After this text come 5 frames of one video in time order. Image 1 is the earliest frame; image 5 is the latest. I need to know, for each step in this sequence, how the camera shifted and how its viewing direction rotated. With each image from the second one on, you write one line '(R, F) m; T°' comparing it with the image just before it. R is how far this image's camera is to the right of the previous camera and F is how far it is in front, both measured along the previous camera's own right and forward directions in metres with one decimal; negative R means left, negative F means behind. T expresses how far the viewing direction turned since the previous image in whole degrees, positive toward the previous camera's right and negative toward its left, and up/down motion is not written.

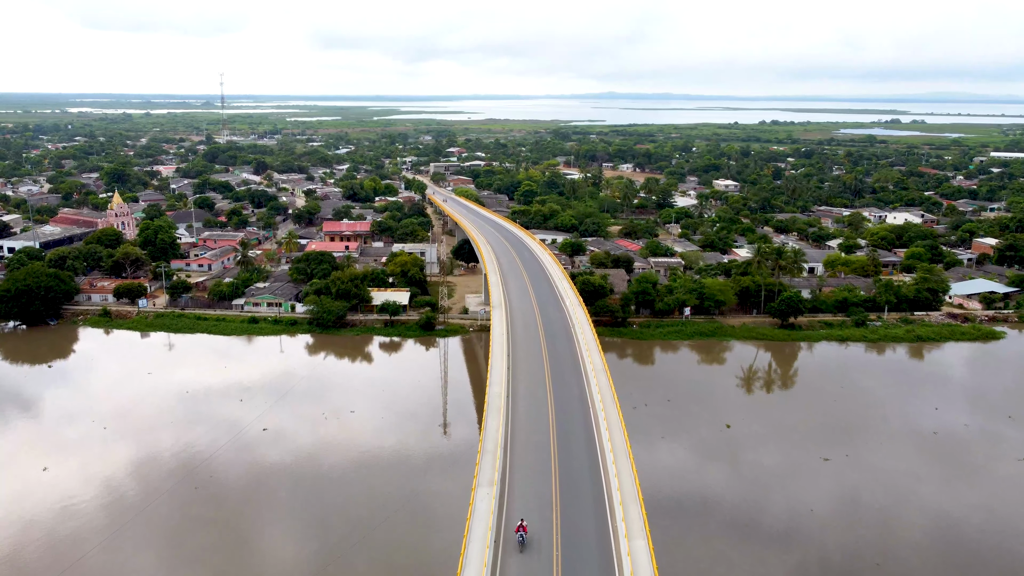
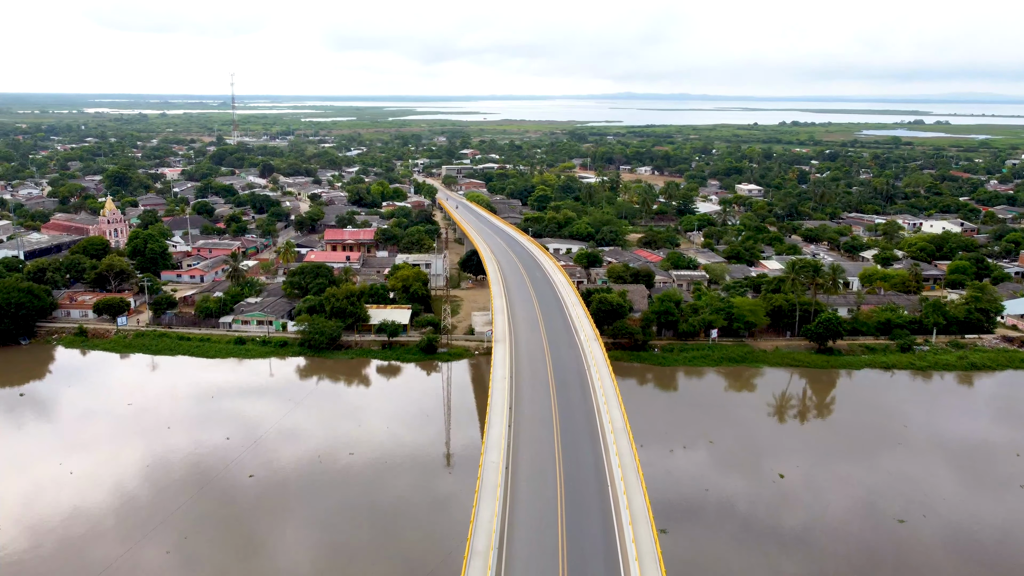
(+0.2, +2.0) m; -1°
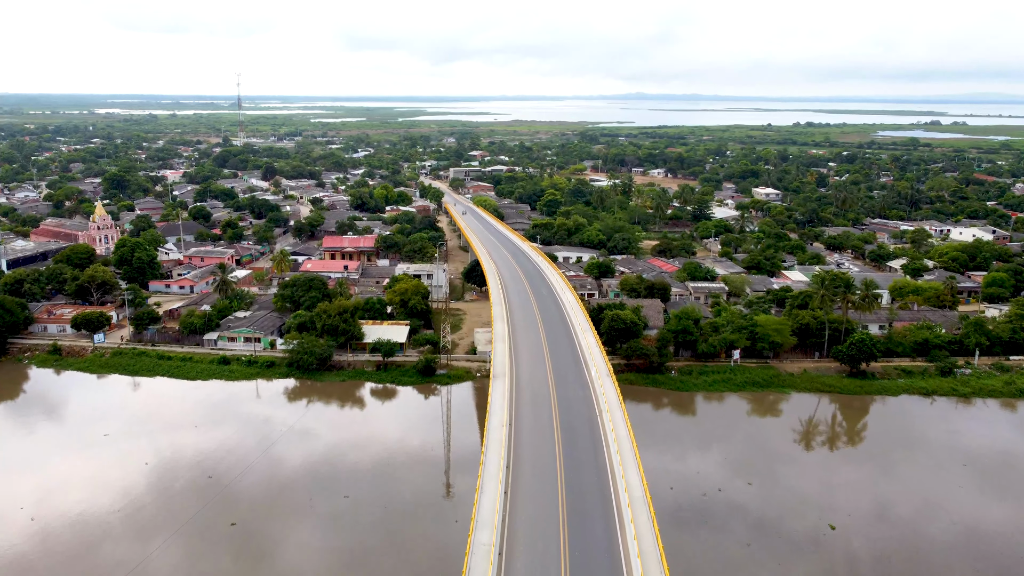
(+0.1, +1.6) m; -1°
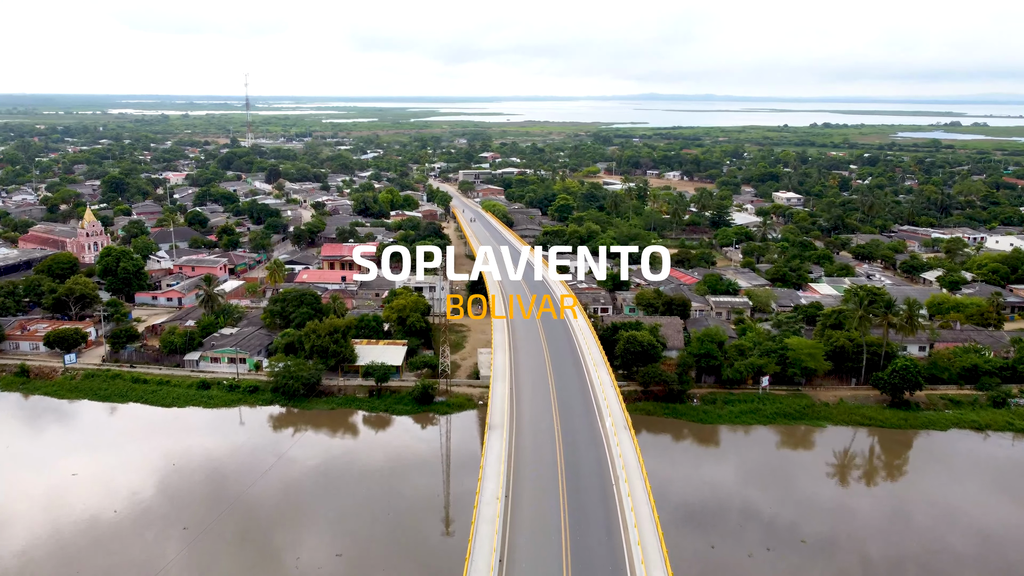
(+0.2, +1.7) m; -1°
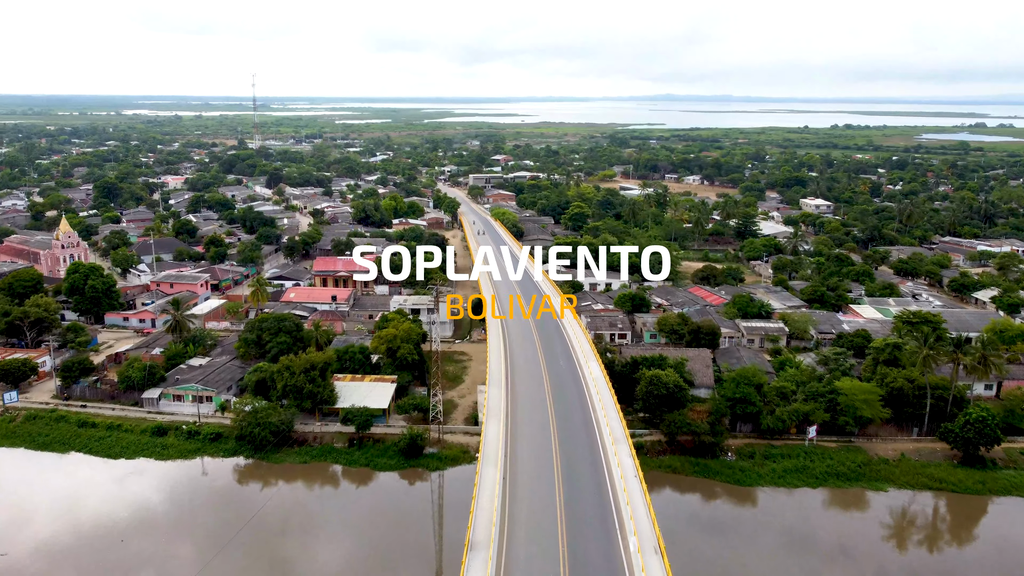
(+0.2, +2.5) m; -1°
